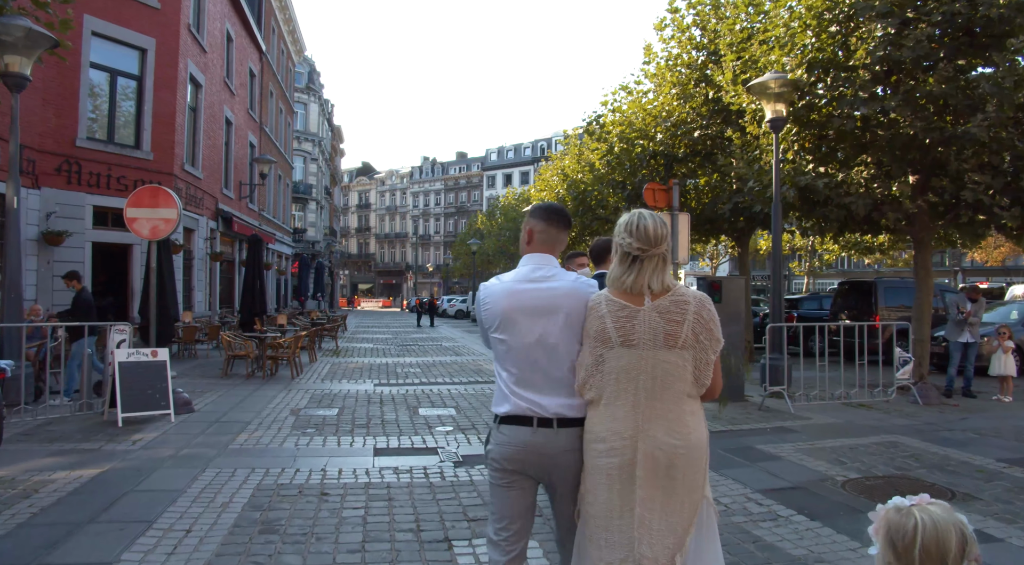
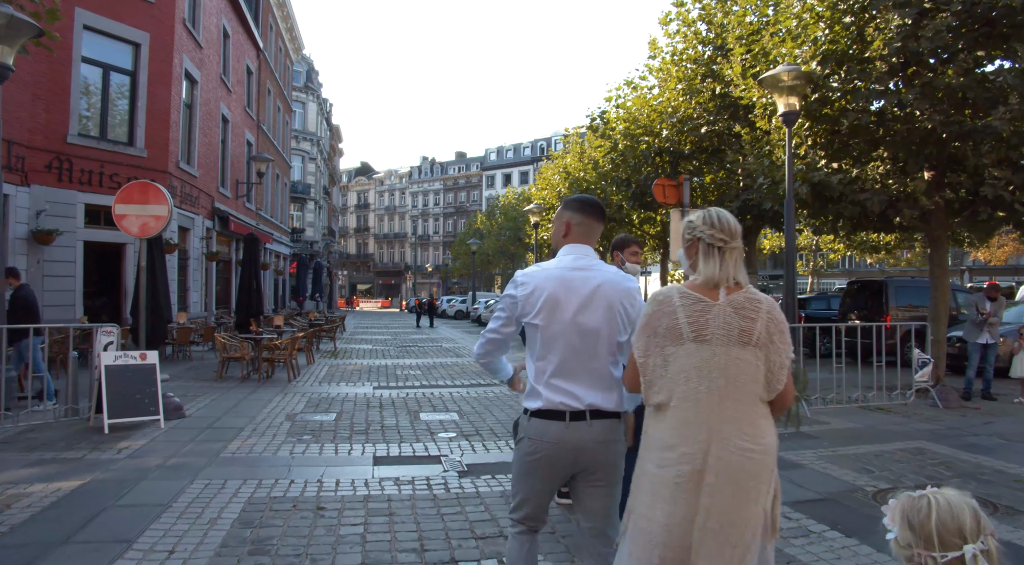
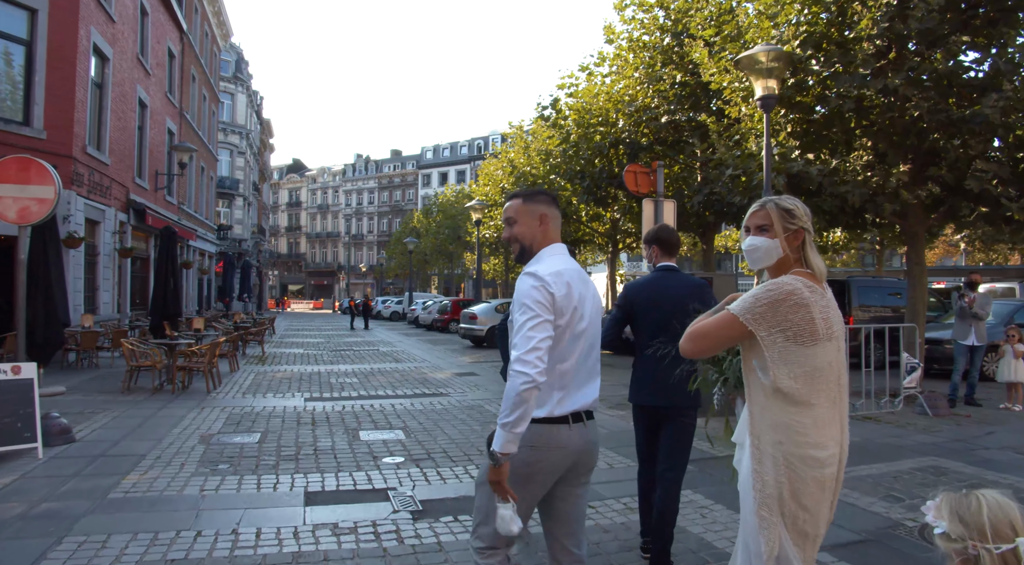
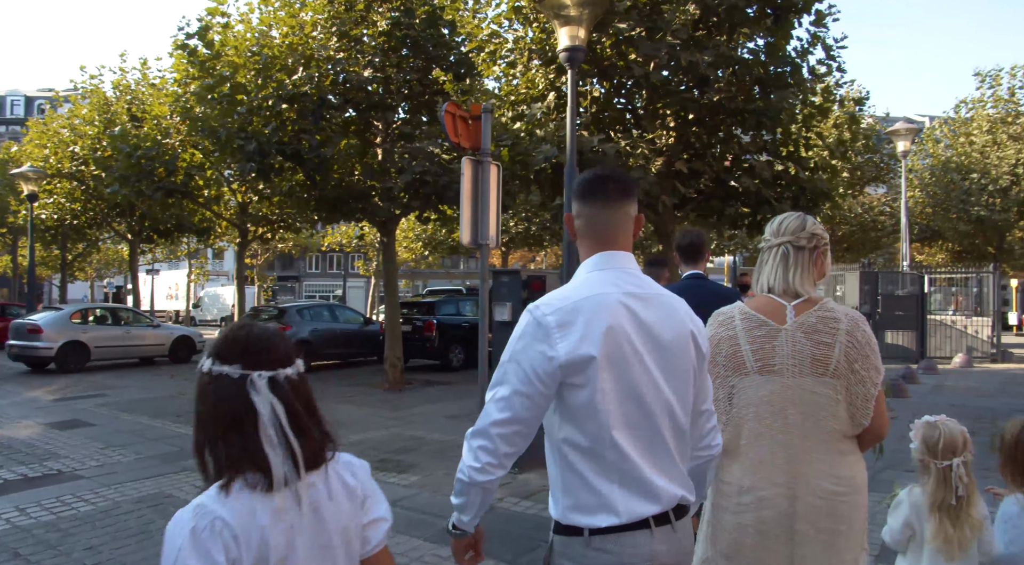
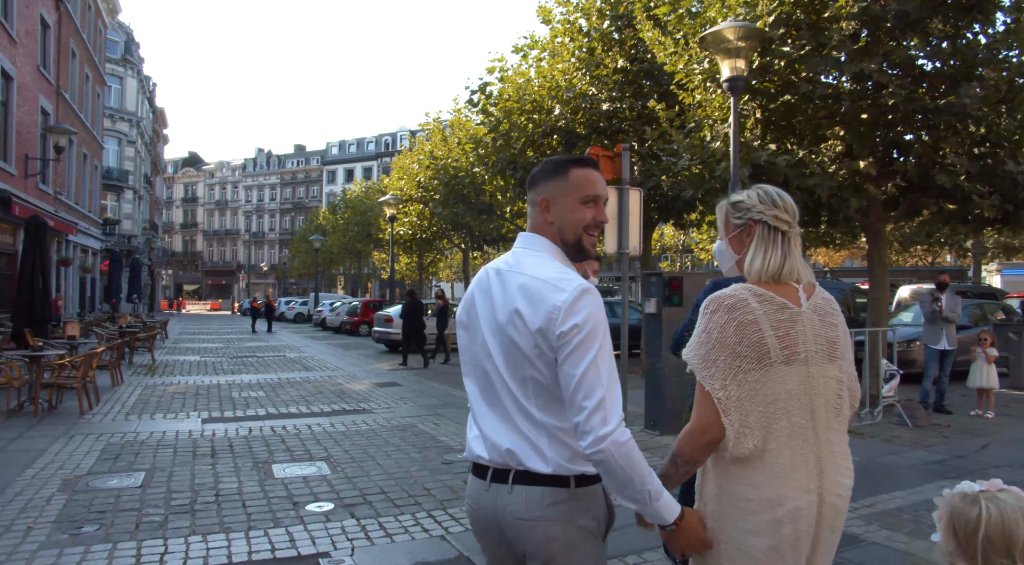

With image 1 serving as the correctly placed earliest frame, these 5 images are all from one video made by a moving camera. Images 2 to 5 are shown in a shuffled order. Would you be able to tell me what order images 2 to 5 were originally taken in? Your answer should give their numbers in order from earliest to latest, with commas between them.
2, 3, 5, 4
